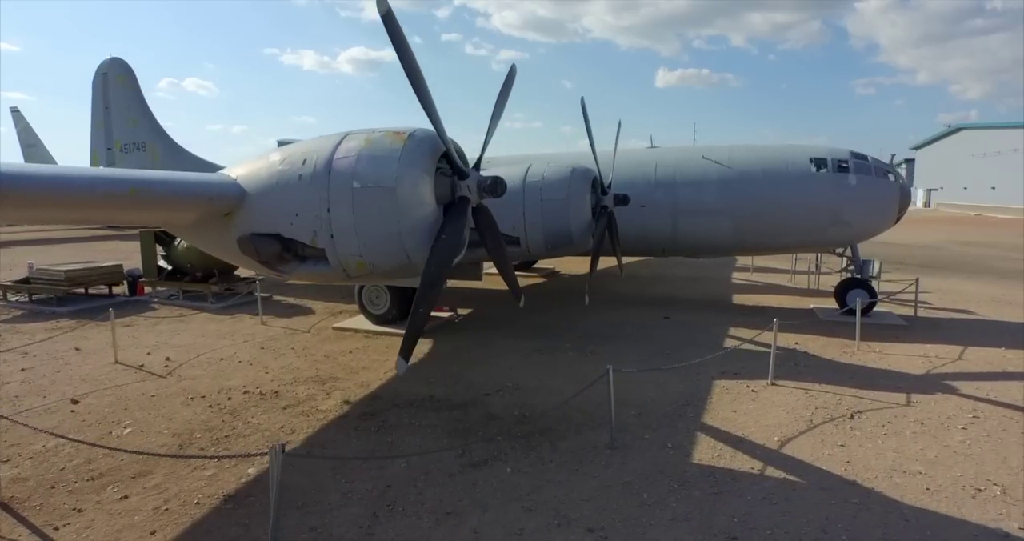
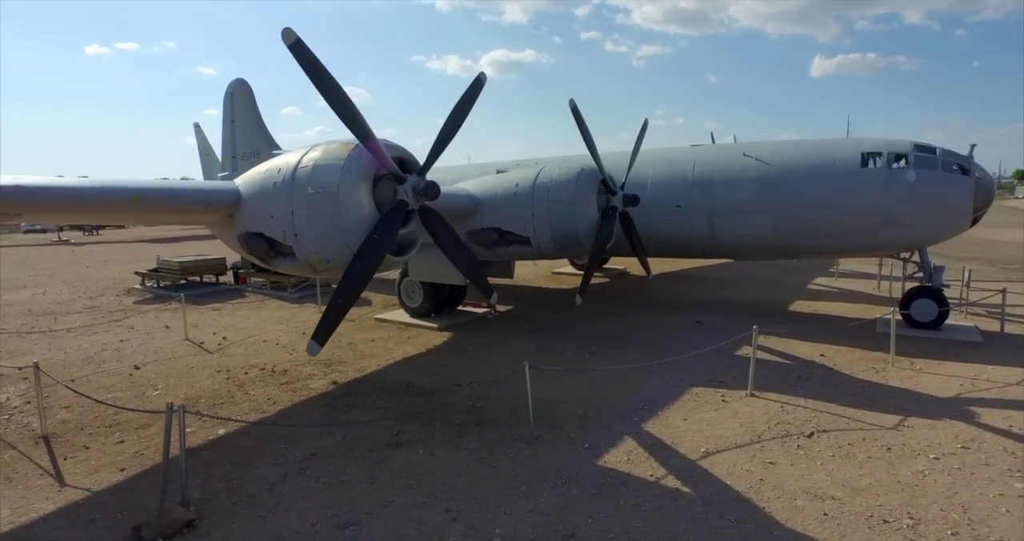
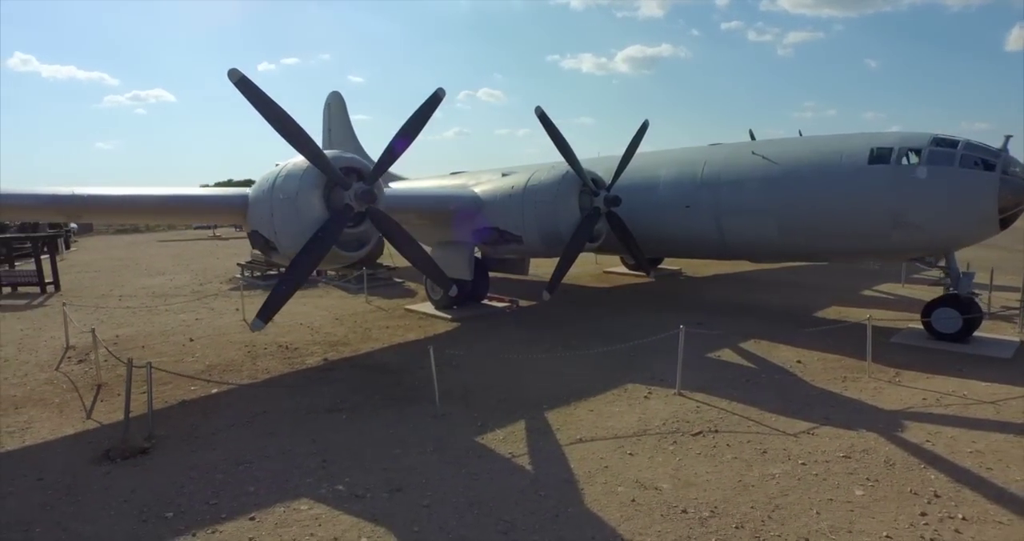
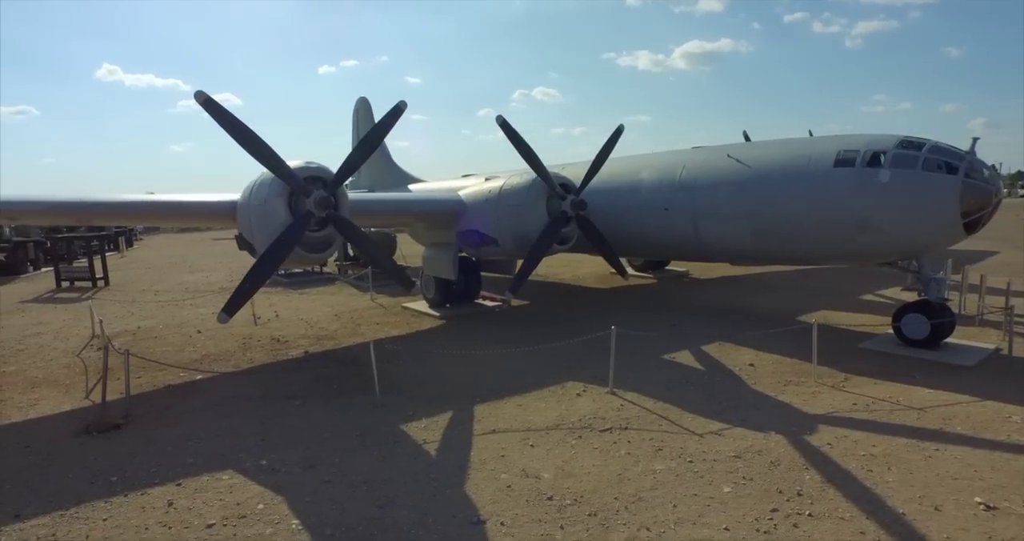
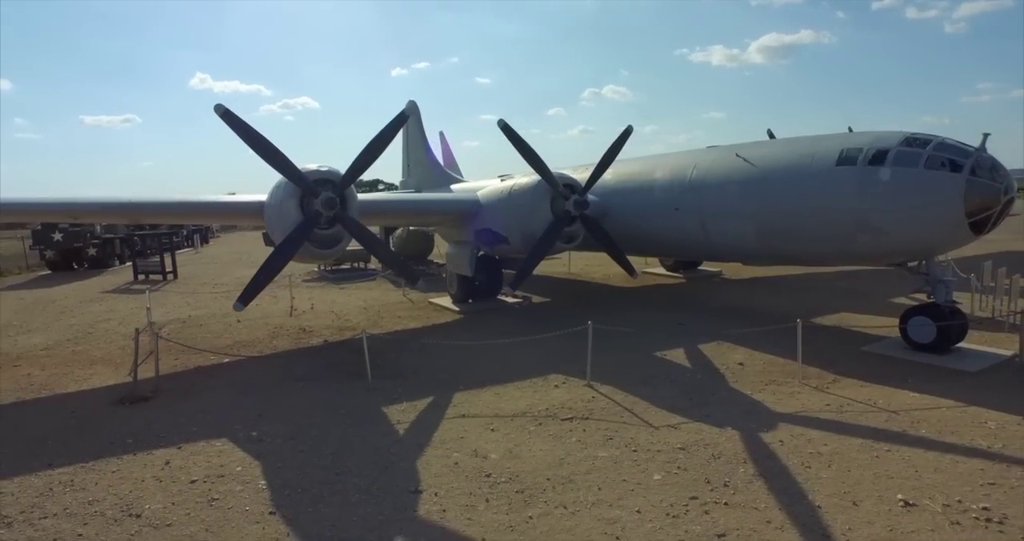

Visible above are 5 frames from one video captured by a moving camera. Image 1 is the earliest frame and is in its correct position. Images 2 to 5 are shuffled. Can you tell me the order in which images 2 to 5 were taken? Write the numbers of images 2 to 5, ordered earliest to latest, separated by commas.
2, 3, 4, 5
